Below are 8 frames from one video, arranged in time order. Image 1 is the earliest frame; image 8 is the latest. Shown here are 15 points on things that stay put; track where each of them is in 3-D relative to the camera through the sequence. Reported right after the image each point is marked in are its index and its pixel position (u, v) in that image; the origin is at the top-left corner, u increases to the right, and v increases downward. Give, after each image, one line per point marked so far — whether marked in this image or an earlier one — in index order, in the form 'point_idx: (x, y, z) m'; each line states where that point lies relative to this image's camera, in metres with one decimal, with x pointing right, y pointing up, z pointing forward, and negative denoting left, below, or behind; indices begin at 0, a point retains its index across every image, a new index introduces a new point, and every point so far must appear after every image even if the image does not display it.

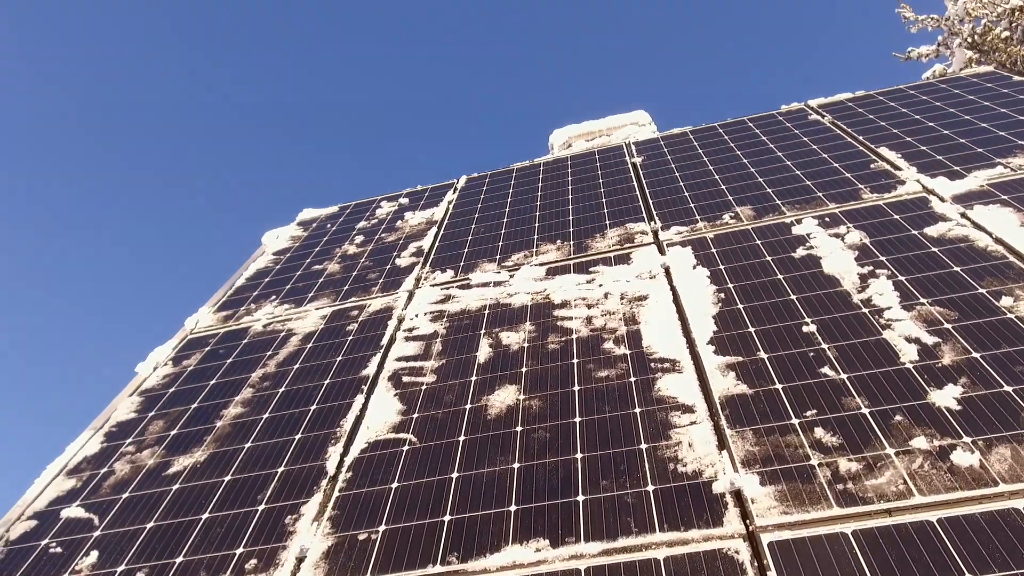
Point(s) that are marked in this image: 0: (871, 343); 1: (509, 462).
0: (+5.3, -0.8, +11.8) m
1: (0.0, -2.4, +11.0) m
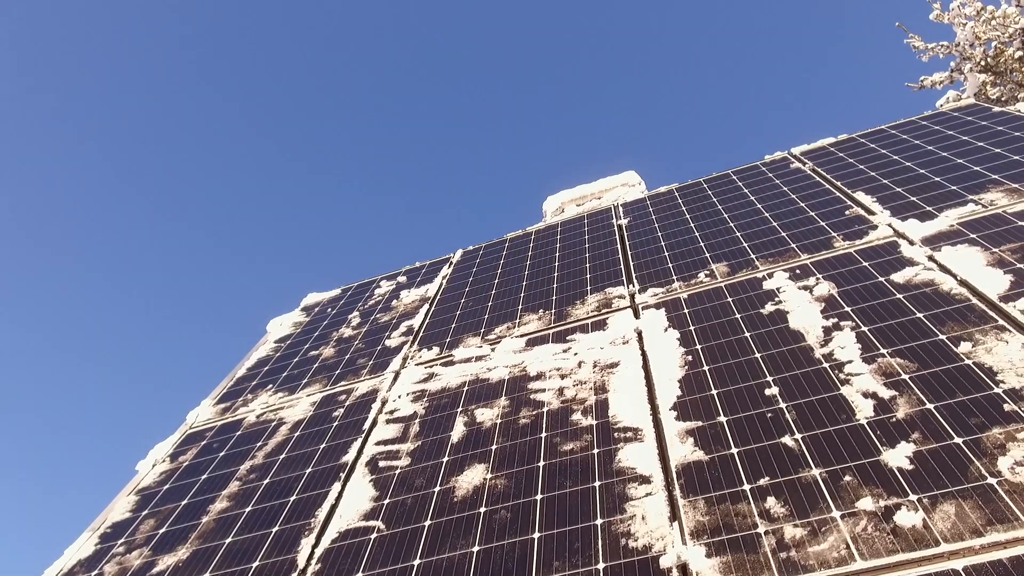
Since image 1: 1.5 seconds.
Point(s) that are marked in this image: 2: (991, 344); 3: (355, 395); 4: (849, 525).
0: (+4.6, -1.6, +11.8) m
1: (-0.6, -3.5, +11.1) m
2: (+7.1, -0.8, +11.8) m
3: (-3.4, -2.3, +17.3) m
4: (+3.9, -2.7, +9.2) m
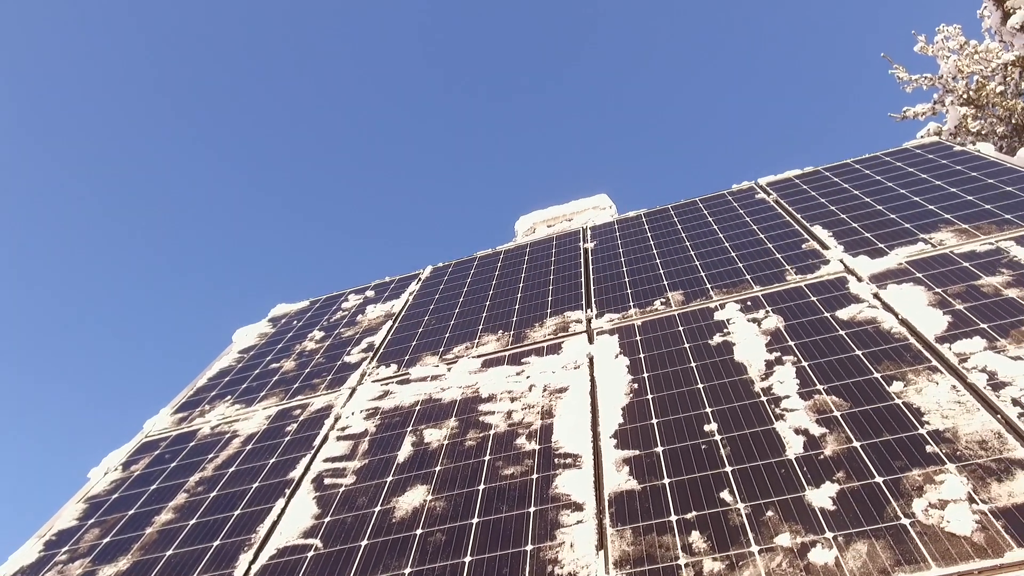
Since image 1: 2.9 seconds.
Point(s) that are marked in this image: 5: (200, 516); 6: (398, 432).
0: (+3.7, -2.2, +12.0) m
1: (-1.5, -3.9, +11.2) m
2: (+6.2, -1.5, +12.1) m
3: (-4.4, -2.7, +17.4) m
4: (+3.0, -3.2, +9.5) m
5: (-5.5, -4.1, +14.2) m
6: (-2.2, -2.8, +15.3) m
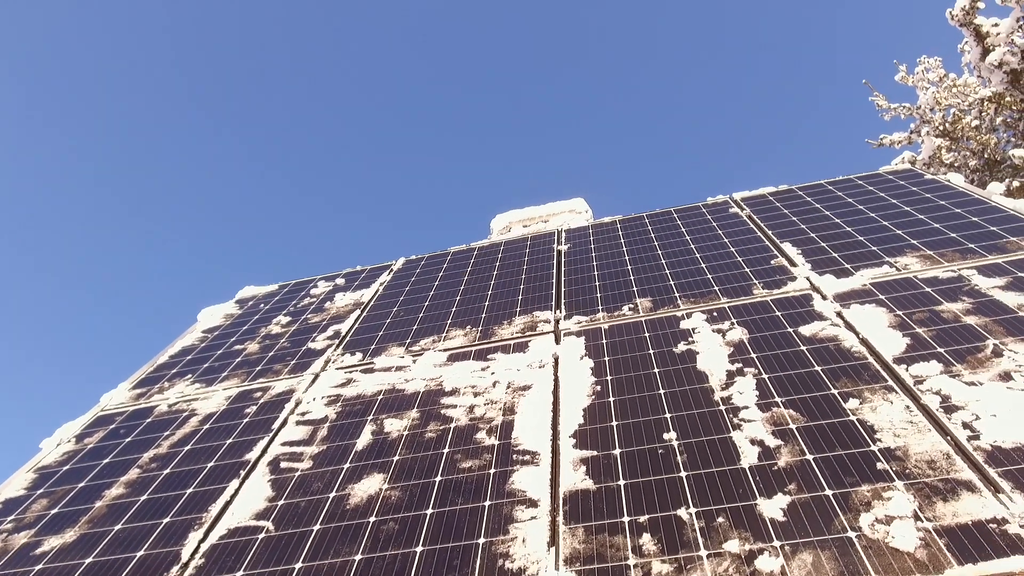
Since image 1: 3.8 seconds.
0: (+3.1, -2.3, +12.2) m
1: (-2.2, -3.7, +11.2) m
2: (+5.6, -1.8, +12.3) m
3: (-5.2, -2.3, +17.3) m
4: (+2.4, -3.3, +9.6) m
5: (-6.3, -3.6, +14.1) m
6: (-2.9, -2.5, +15.2) m
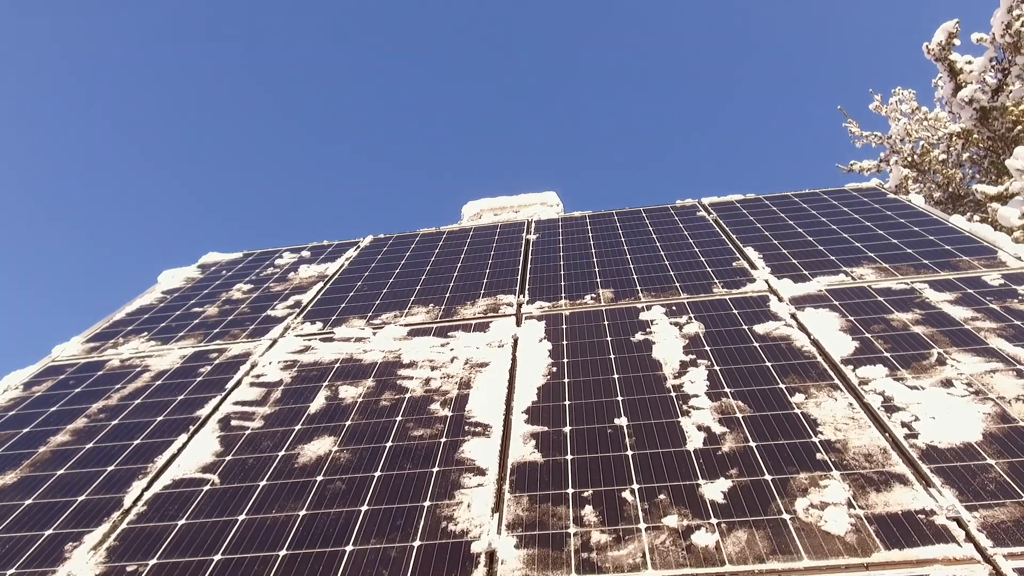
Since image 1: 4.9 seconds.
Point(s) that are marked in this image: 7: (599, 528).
0: (+2.4, -2.1, +12.4) m
1: (-3.0, -3.1, +11.2) m
2: (+4.9, -1.8, +12.7) m
3: (-6.1, -1.4, +17.2) m
4: (+1.7, -3.0, +9.8) m
5: (-7.2, -2.7, +13.9) m
6: (-3.8, -1.8, +15.2) m
7: (+1.1, -3.0, +10.1) m
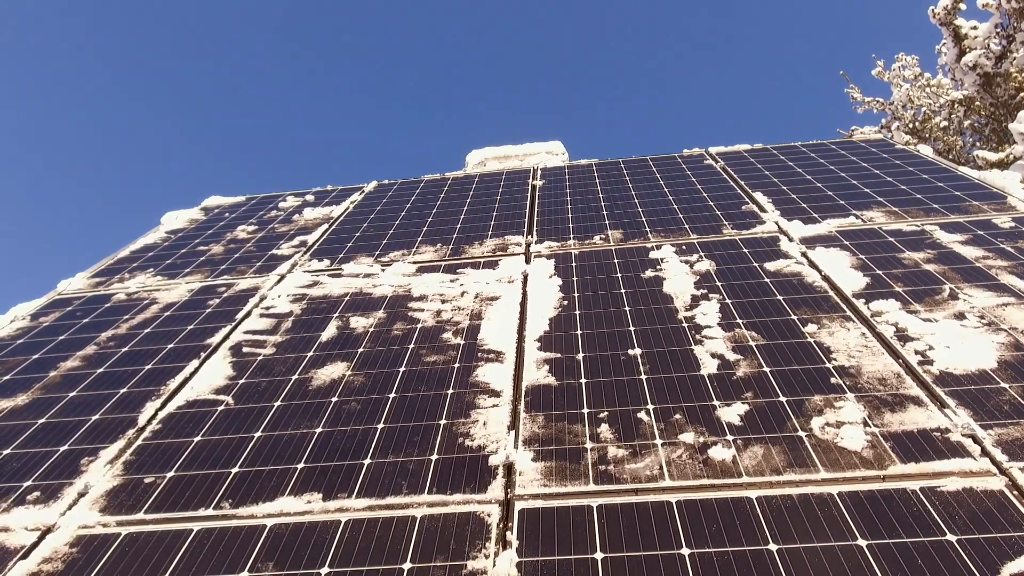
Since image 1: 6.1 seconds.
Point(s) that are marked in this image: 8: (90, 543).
0: (+2.6, -1.0, +12.5) m
1: (-2.8, -1.9, +11.2) m
2: (+5.1, -0.6, +12.7) m
3: (-5.9, 0.0, +17.1) m
4: (+1.9, -2.0, +9.9) m
5: (-7.0, -1.4, +13.9) m
6: (-3.6, -0.5, +15.2) m
7: (+1.3, -2.0, +10.1) m
8: (-4.8, -2.9, +9.2) m
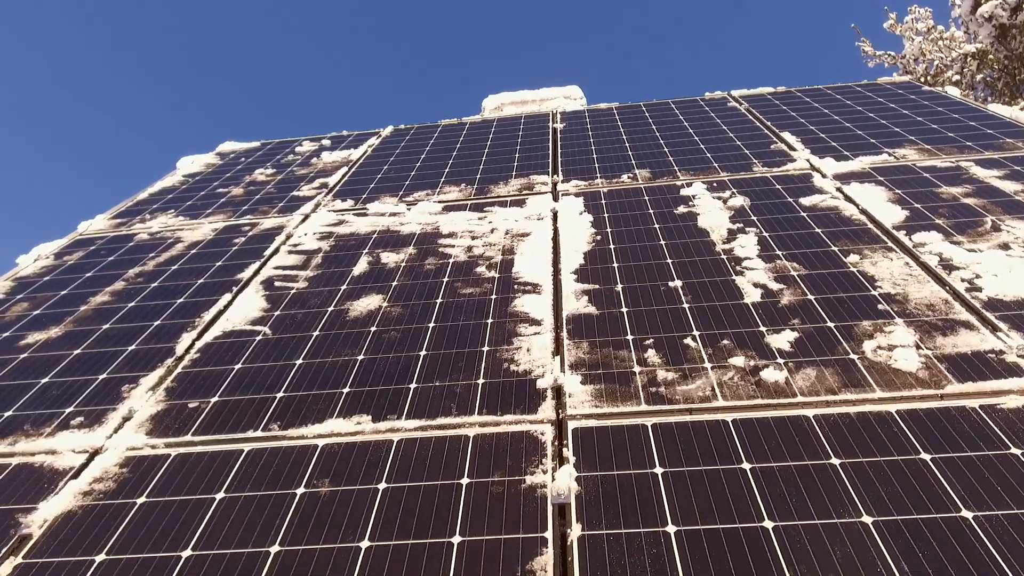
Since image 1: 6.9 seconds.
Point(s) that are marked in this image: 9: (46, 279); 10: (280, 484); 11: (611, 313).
0: (+3.2, +0.1, +12.3) m
1: (-2.2, -0.9, +11.1) m
2: (+5.7, +0.5, +12.6) m
3: (-5.3, +1.3, +16.9) m
4: (+2.5, -1.1, +9.8) m
5: (-6.4, -0.2, +13.8) m
6: (-3.0, +0.7, +15.0) m
7: (+1.9, -1.0, +10.0) m
8: (-4.2, -2.0, +9.1) m
9: (-9.0, +0.1, +15.4) m
10: (-2.5, -2.1, +8.5) m
11: (+1.5, -0.4, +11.7) m
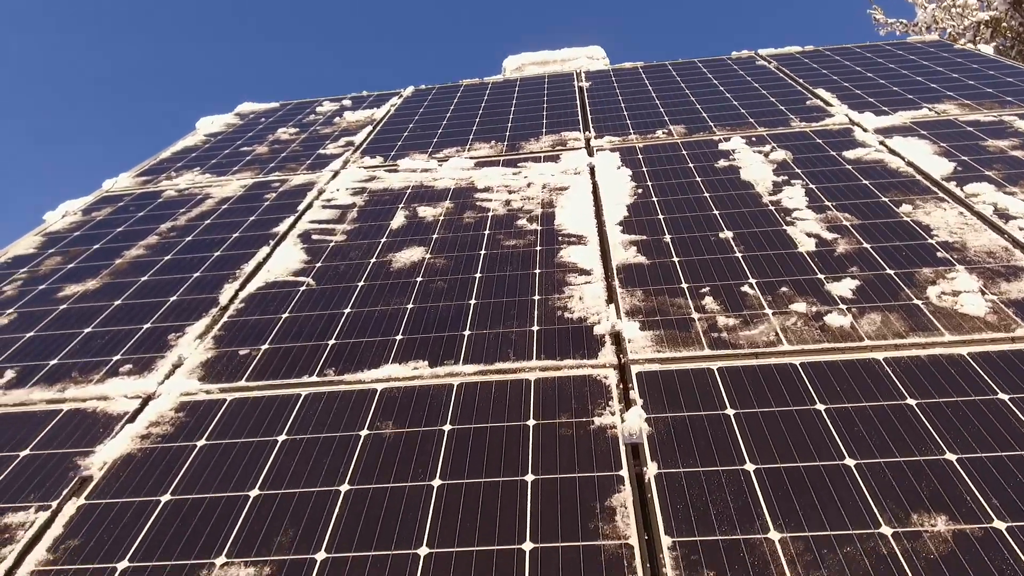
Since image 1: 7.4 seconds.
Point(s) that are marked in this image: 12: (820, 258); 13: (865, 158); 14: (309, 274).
0: (+3.9, +0.8, +12.1) m
1: (-1.5, -0.2, +10.9) m
2: (+6.4, +1.2, +12.3) m
3: (-4.6, +2.2, +16.7) m
4: (+3.2, -0.4, +9.6) m
5: (-5.7, +0.6, +13.6) m
6: (-2.3, +1.5, +14.8) m
7: (+2.6, -0.3, +9.9) m
8: (-3.5, -1.4, +9.0) m
9: (-8.3, +1.0, +15.2) m
10: (-1.8, -1.4, +8.3) m
11: (+2.2, +0.4, +11.4) m
12: (+4.3, +0.4, +11.1) m
13: (+6.5, +2.4, +14.7) m
14: (-3.1, +0.2, +12.1) m
